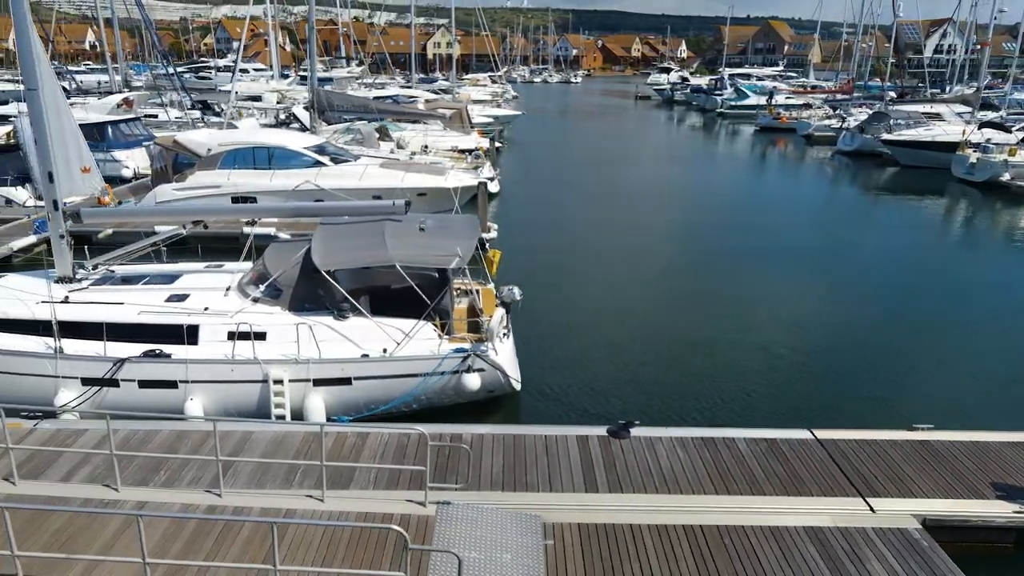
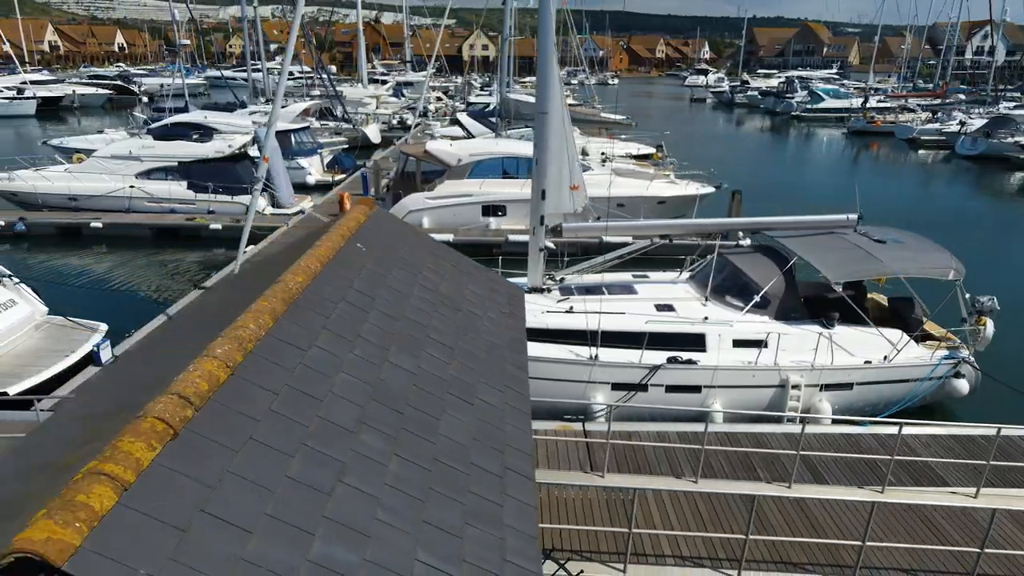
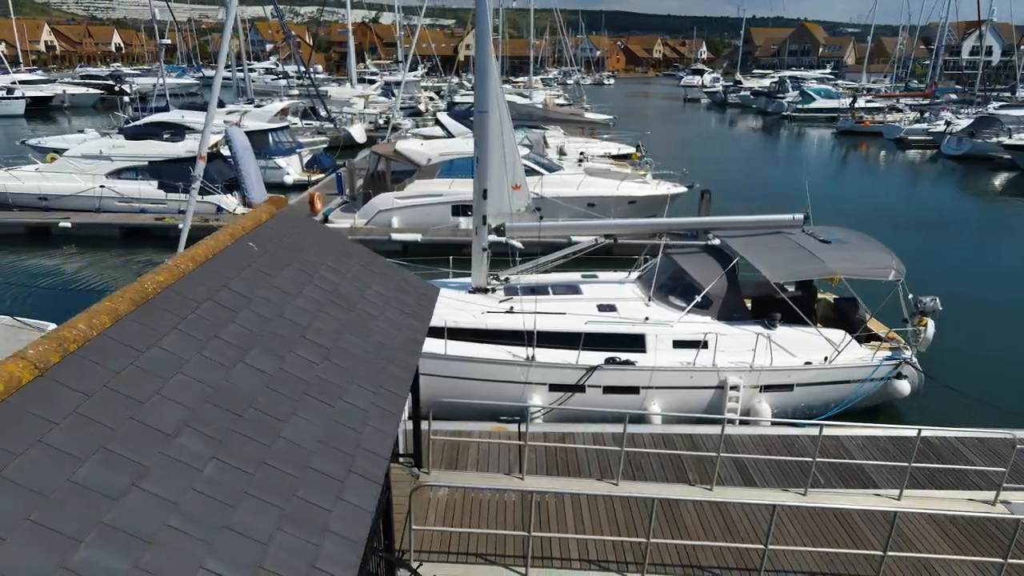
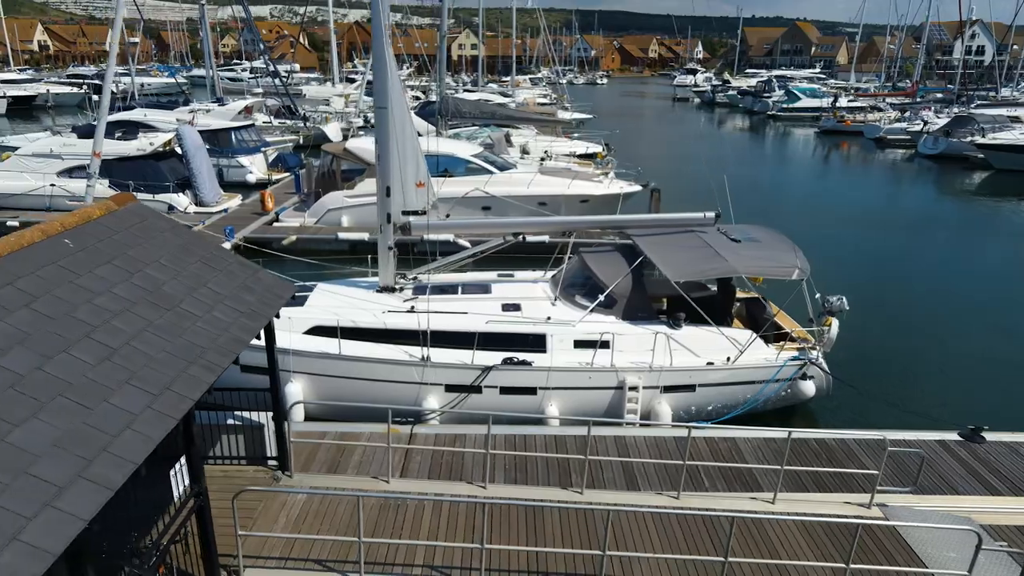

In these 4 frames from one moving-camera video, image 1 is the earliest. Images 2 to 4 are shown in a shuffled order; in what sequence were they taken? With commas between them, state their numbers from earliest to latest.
4, 3, 2
